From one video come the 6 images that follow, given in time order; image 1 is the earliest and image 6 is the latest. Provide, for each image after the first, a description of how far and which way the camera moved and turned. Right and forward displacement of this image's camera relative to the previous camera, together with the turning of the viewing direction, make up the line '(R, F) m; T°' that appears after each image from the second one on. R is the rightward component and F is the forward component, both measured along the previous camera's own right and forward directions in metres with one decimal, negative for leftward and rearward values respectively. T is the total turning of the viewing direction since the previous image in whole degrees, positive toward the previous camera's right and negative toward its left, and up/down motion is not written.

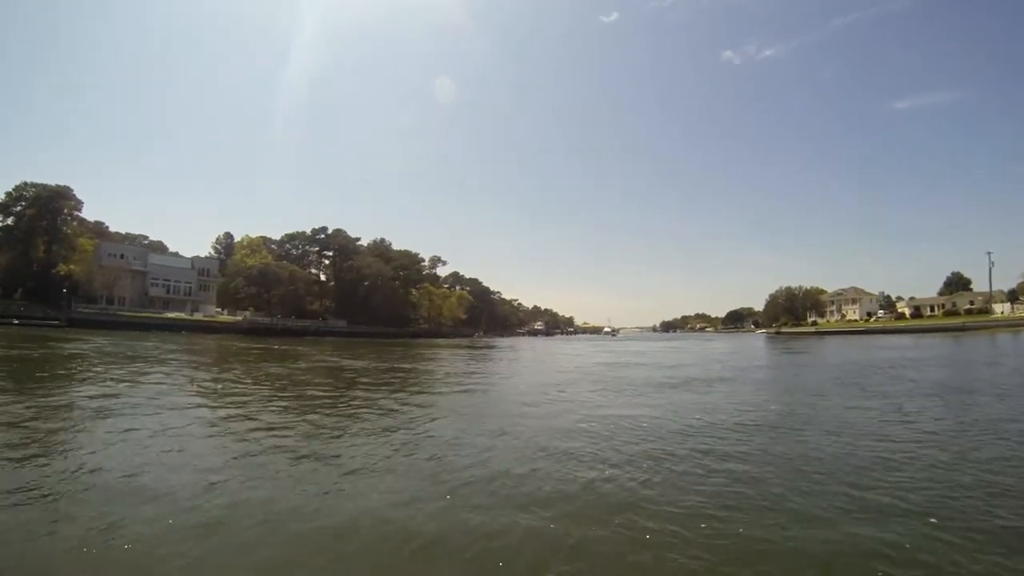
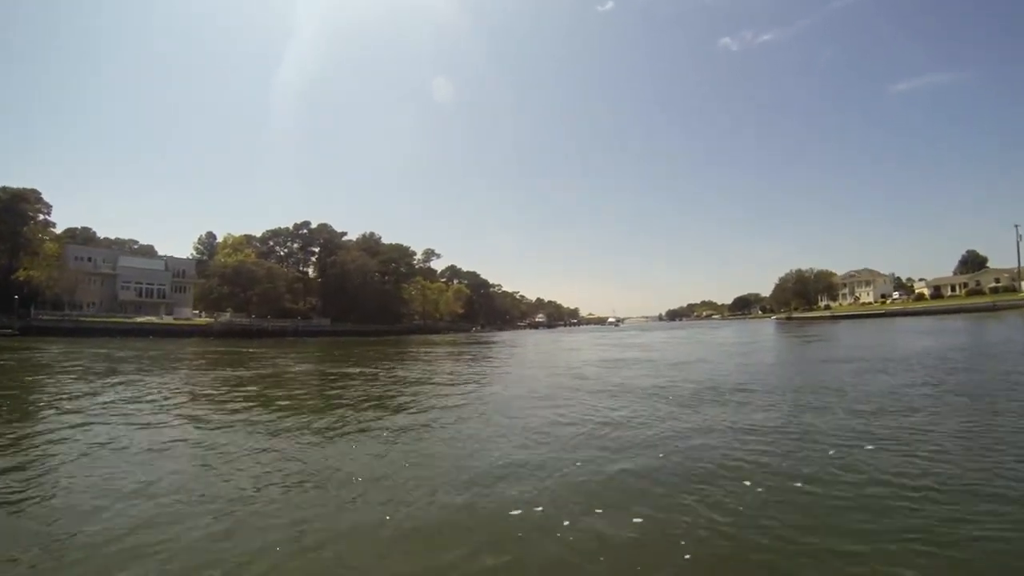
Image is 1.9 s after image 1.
(+0.9, +3.3) m; 0°
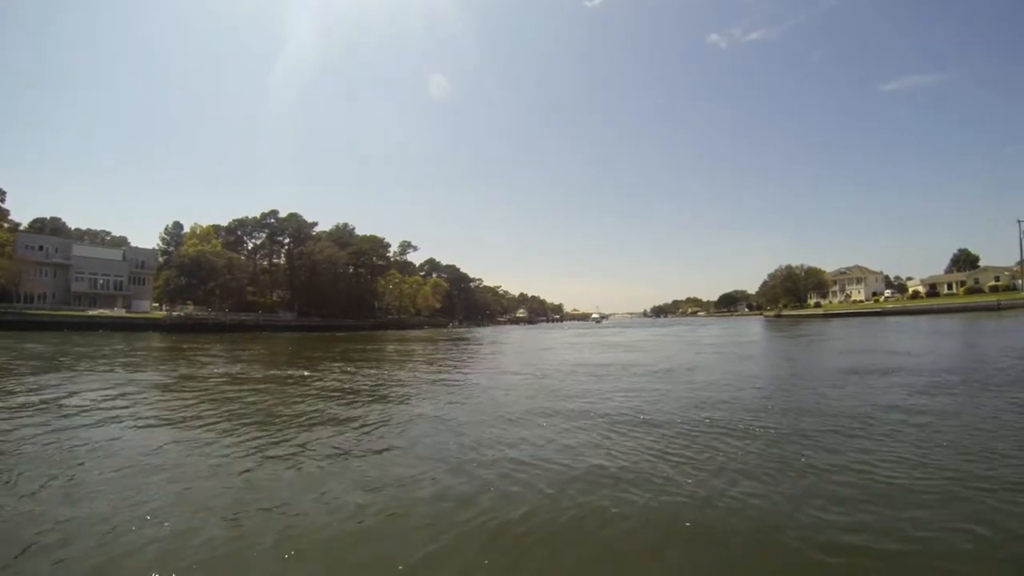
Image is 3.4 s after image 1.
(+0.8, +2.6) m; +1°
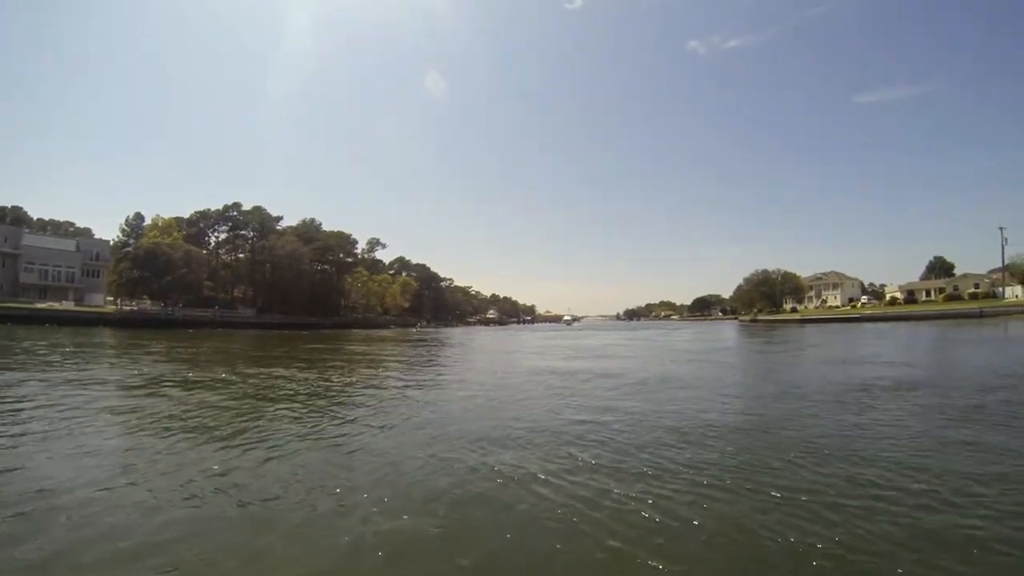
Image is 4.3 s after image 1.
(+0.8, +1.5) m; +2°
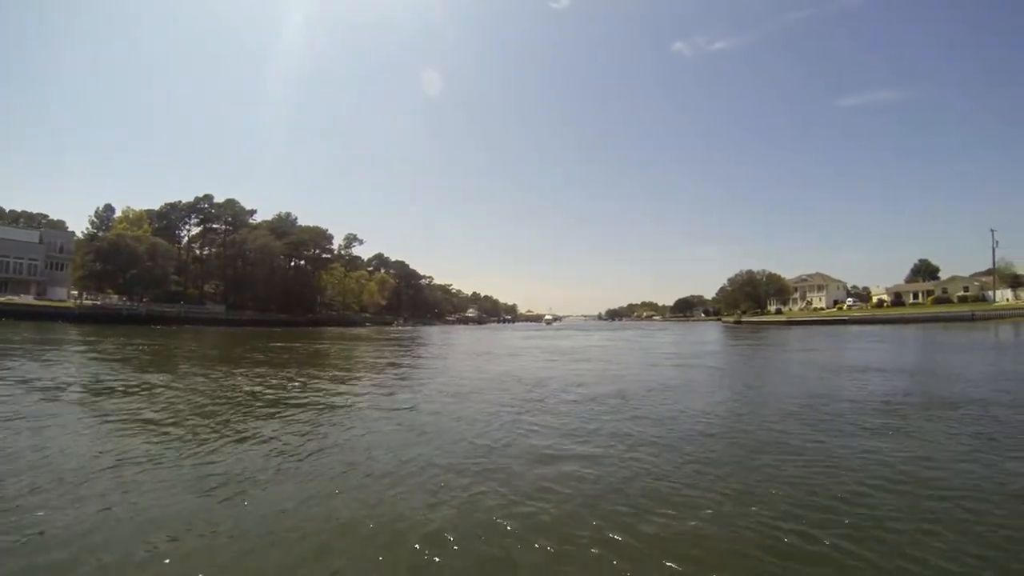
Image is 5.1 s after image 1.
(+0.5, +1.2) m; +1°
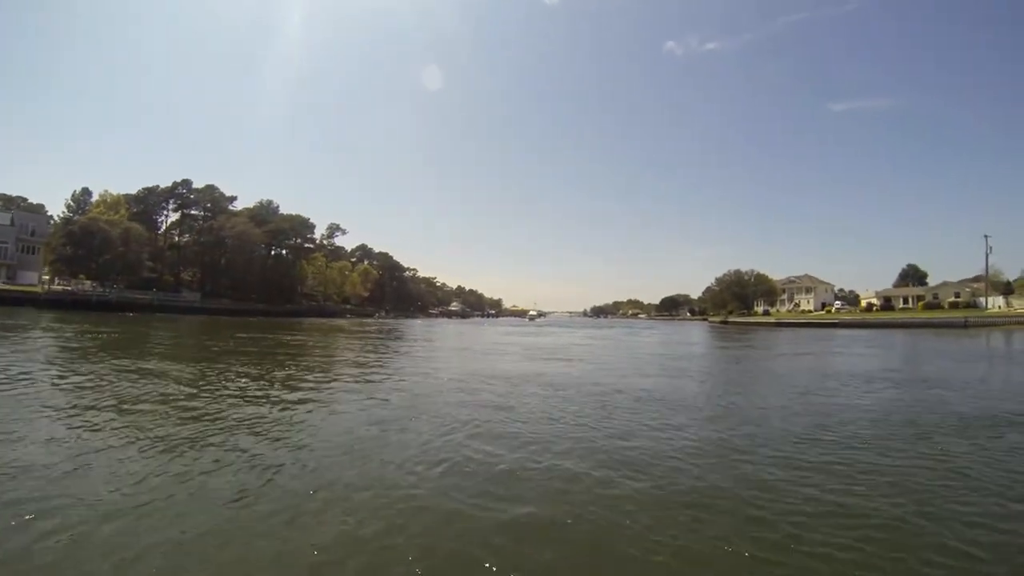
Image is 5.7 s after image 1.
(+0.4, +0.9) m; +1°
